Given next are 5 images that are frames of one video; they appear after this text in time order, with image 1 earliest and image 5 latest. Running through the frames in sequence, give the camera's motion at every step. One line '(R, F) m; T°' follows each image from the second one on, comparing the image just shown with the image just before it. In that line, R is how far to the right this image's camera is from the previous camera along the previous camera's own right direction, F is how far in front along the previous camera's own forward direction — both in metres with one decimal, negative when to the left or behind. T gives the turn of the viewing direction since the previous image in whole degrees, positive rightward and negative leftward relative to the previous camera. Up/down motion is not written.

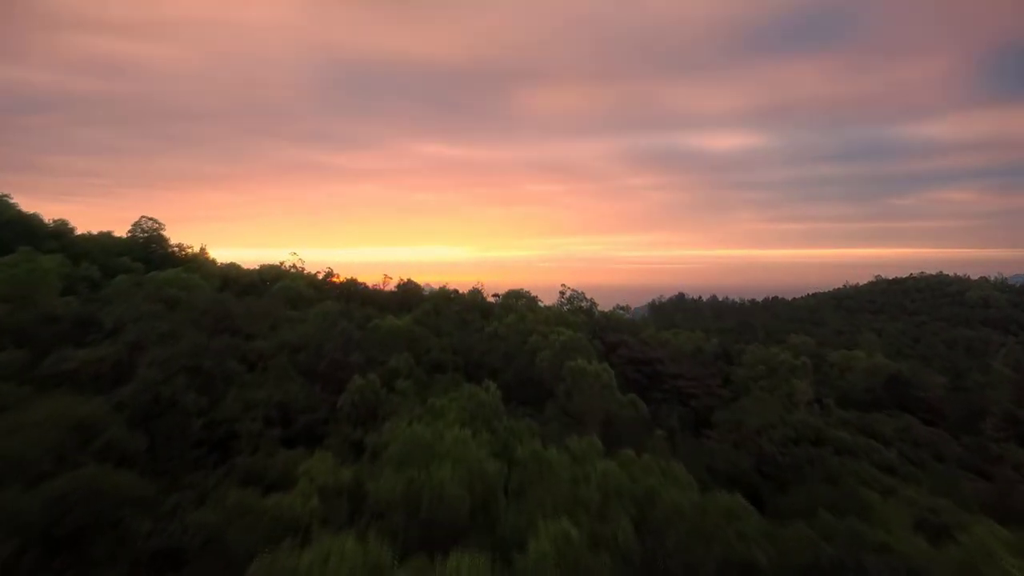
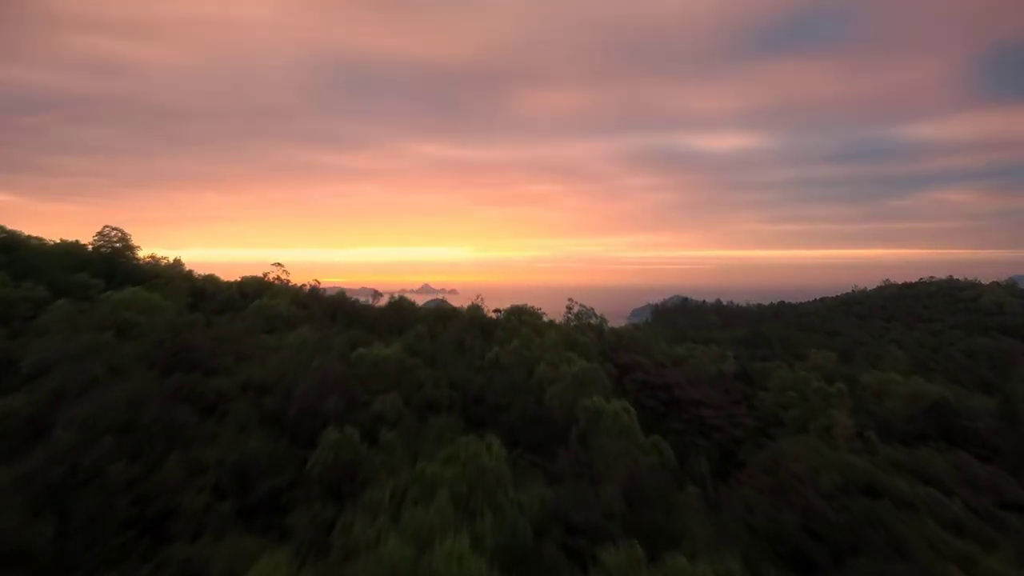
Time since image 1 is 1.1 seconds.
(-0.1, +1.3) m; 0°
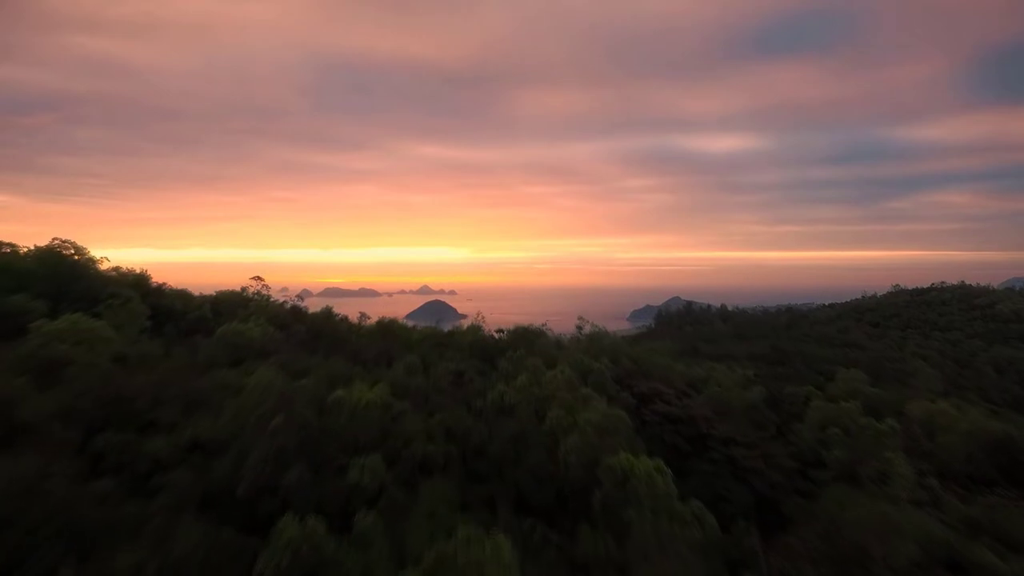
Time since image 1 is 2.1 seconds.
(-0.1, +1.5) m; 0°
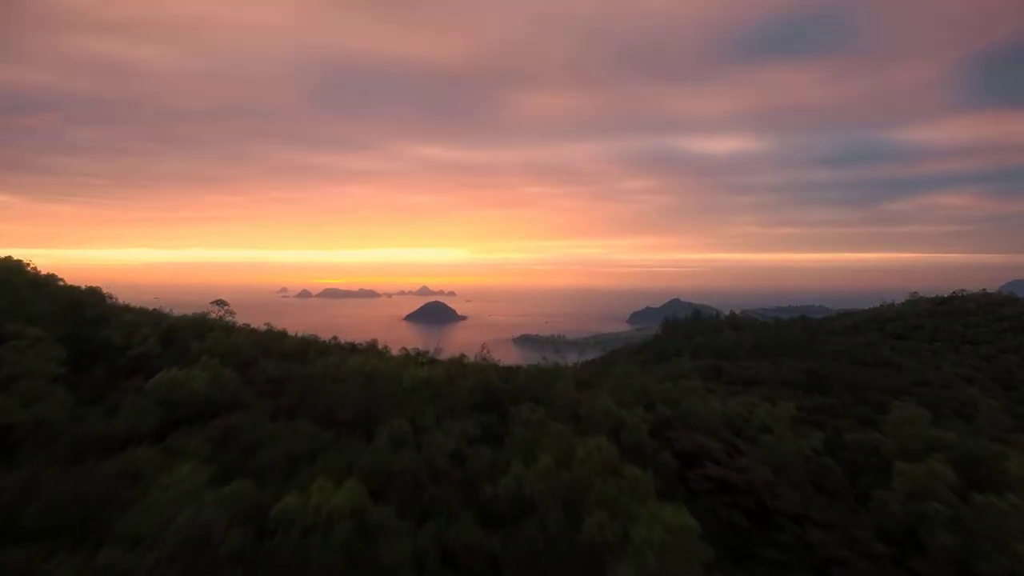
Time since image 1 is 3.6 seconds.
(-0.3, +2.2) m; 0°
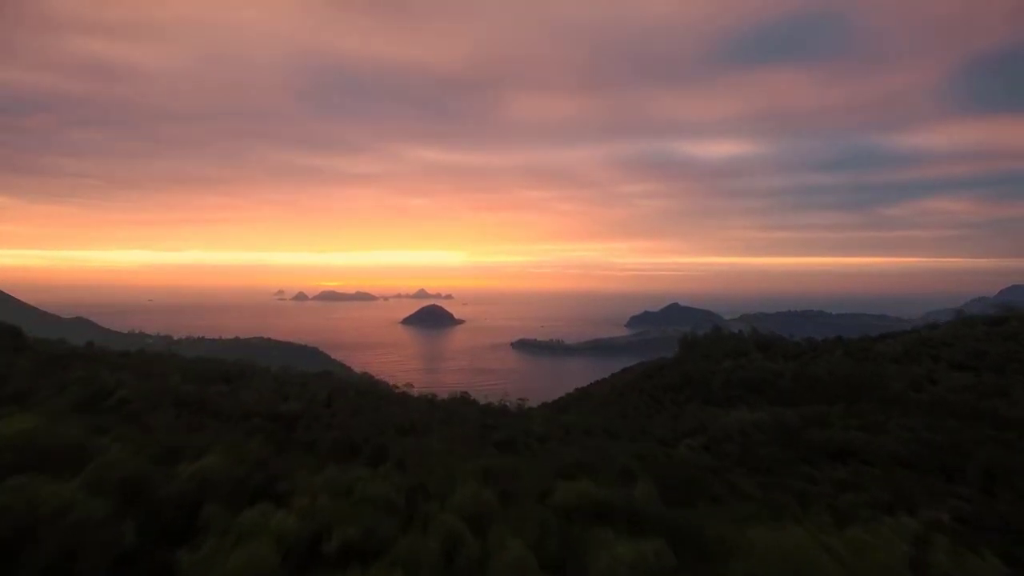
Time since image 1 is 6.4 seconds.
(-0.8, +4.9) m; 0°
